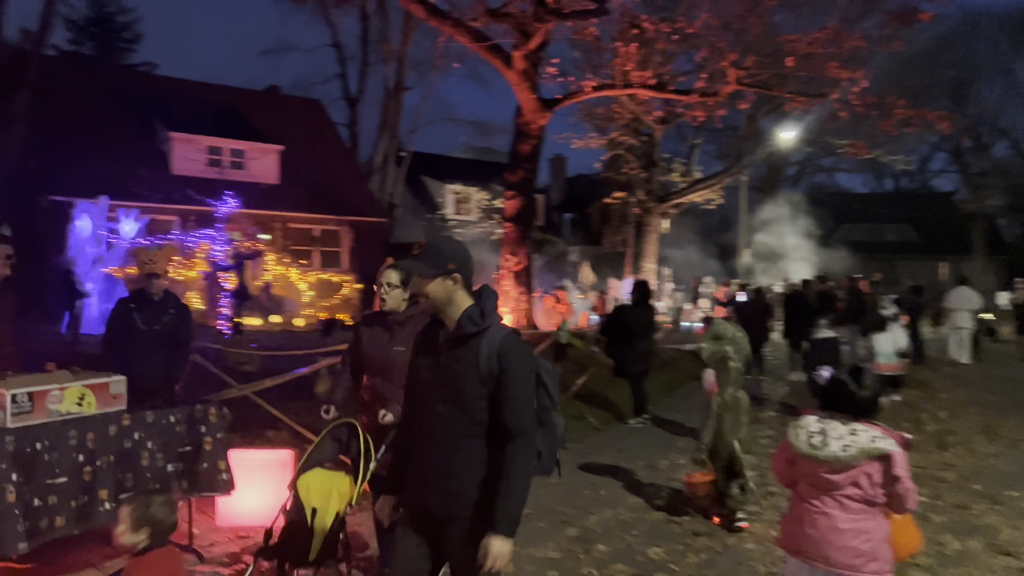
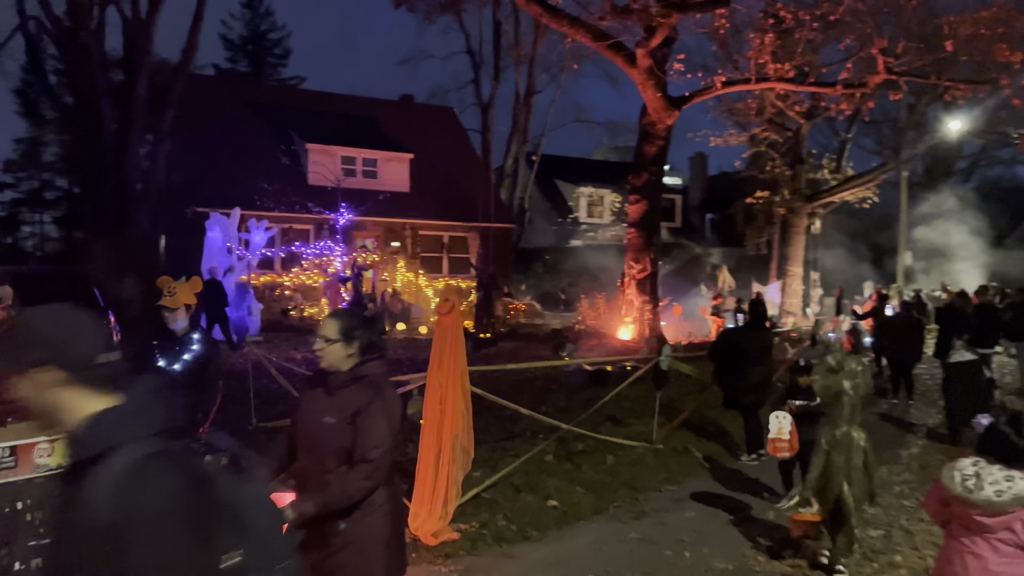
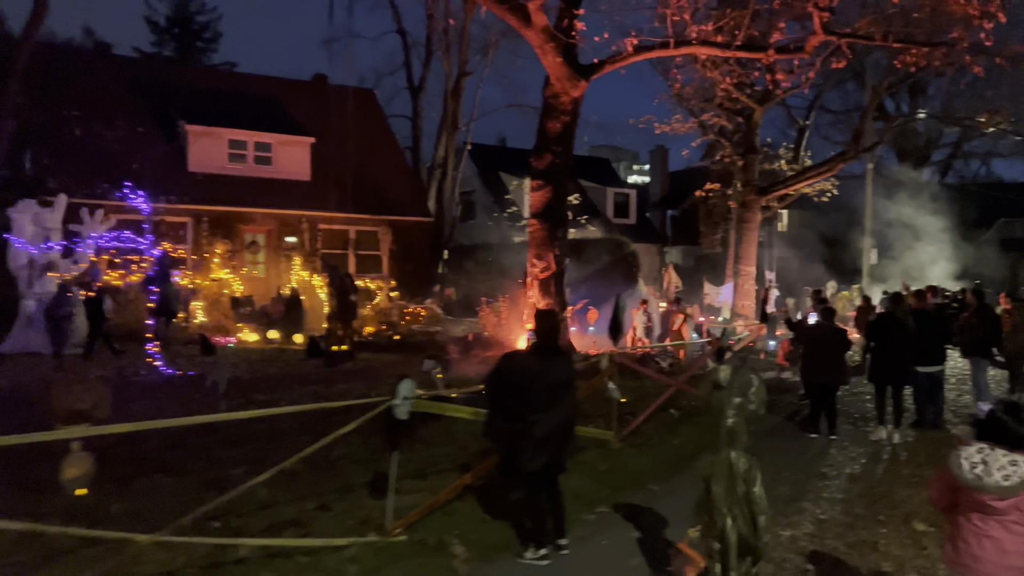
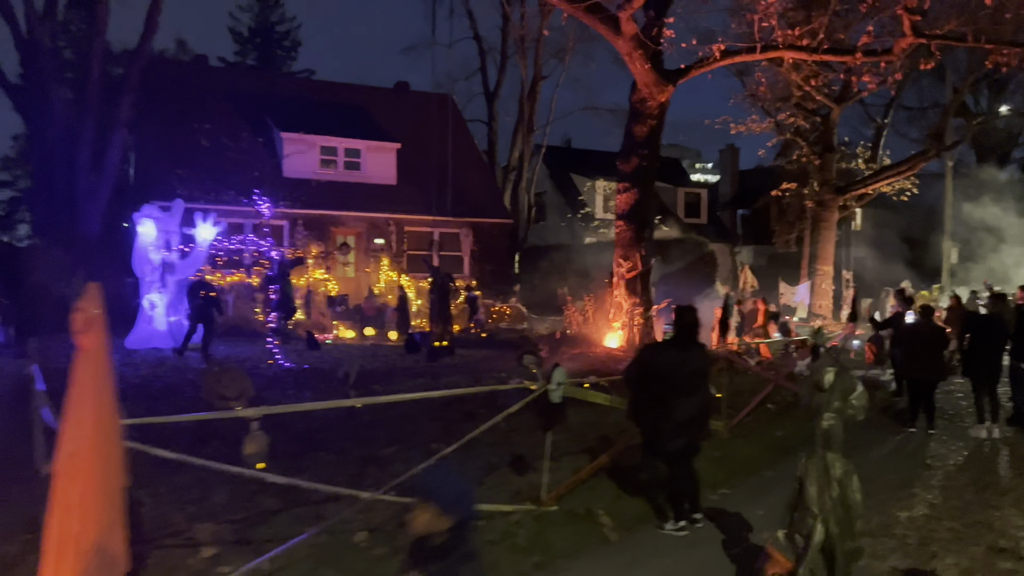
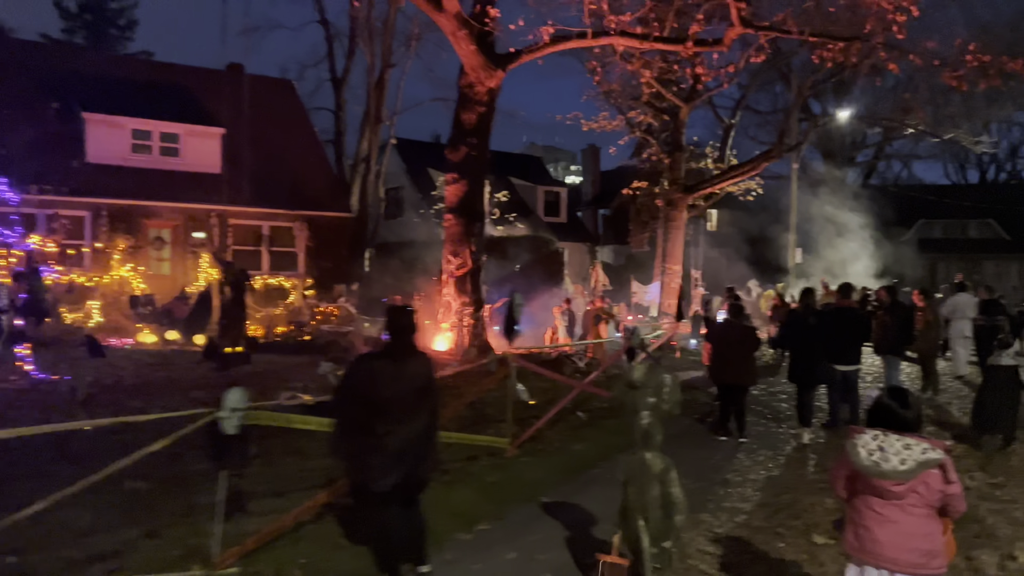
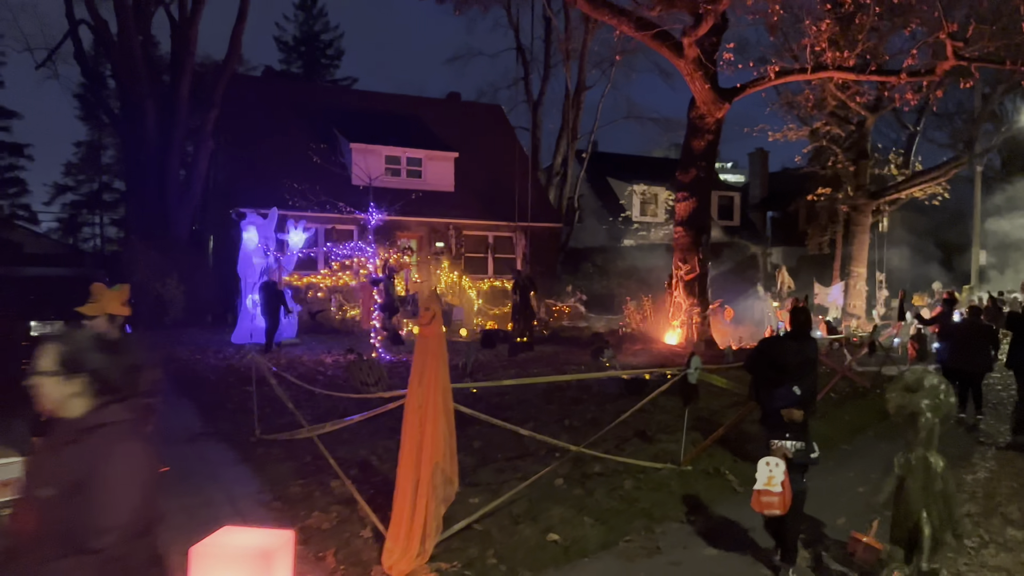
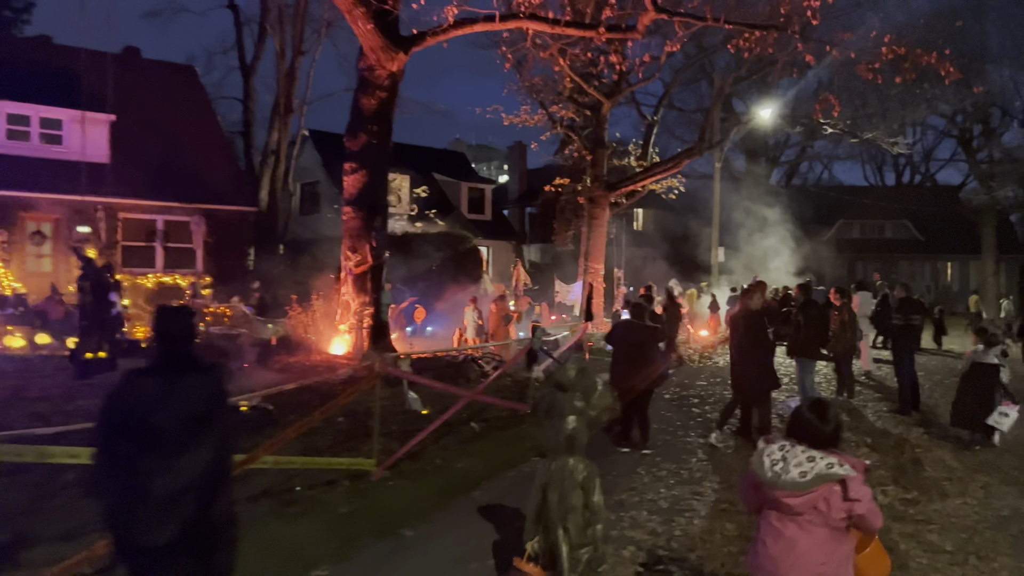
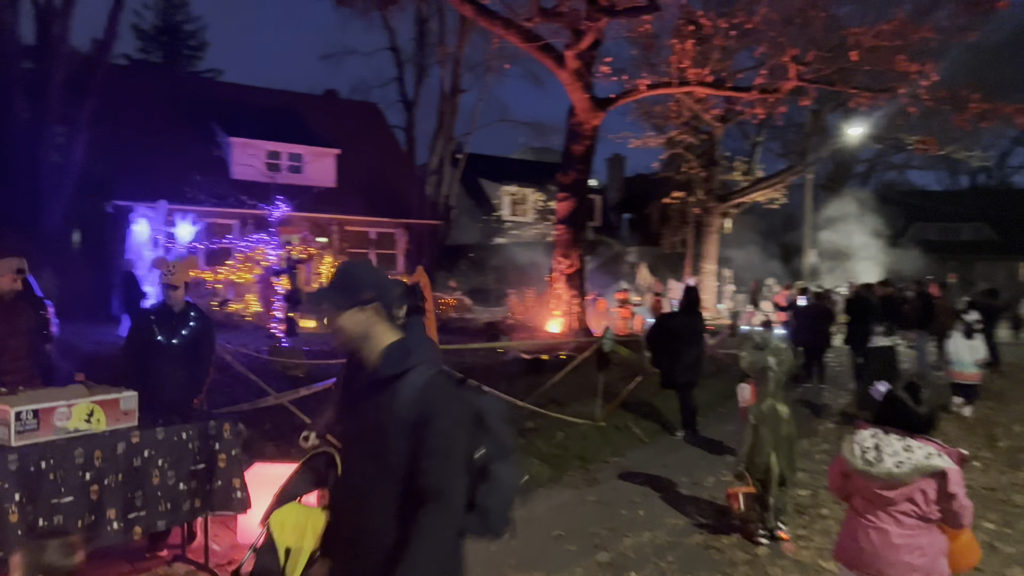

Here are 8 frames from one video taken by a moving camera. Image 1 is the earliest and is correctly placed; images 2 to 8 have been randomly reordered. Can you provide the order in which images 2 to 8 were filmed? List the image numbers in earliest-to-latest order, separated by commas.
8, 2, 6, 4, 3, 5, 7
